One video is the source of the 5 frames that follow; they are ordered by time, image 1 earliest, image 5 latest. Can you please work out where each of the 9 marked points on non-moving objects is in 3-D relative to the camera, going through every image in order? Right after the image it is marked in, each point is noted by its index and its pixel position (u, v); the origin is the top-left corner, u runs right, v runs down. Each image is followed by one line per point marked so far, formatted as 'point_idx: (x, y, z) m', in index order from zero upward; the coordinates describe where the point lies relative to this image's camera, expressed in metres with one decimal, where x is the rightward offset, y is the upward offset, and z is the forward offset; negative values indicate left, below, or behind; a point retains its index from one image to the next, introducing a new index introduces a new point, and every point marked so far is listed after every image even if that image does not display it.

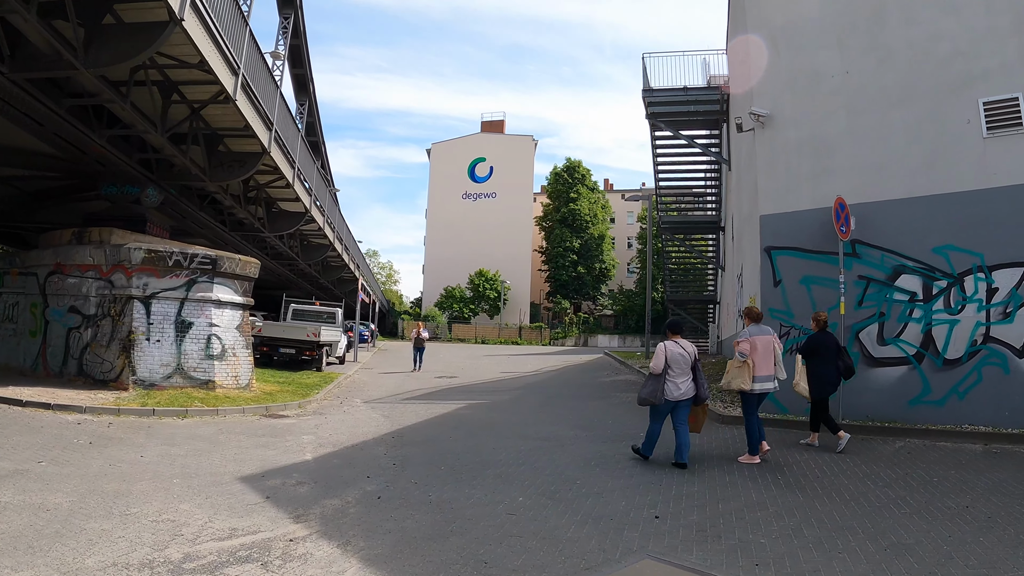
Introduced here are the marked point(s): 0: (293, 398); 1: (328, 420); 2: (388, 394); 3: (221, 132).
0: (-4.4, -2.2, +14.1) m
1: (-3.0, -2.1, +11.4) m
2: (-2.5, -2.2, +14.3) m
3: (-7.1, +3.8, +17.3) m
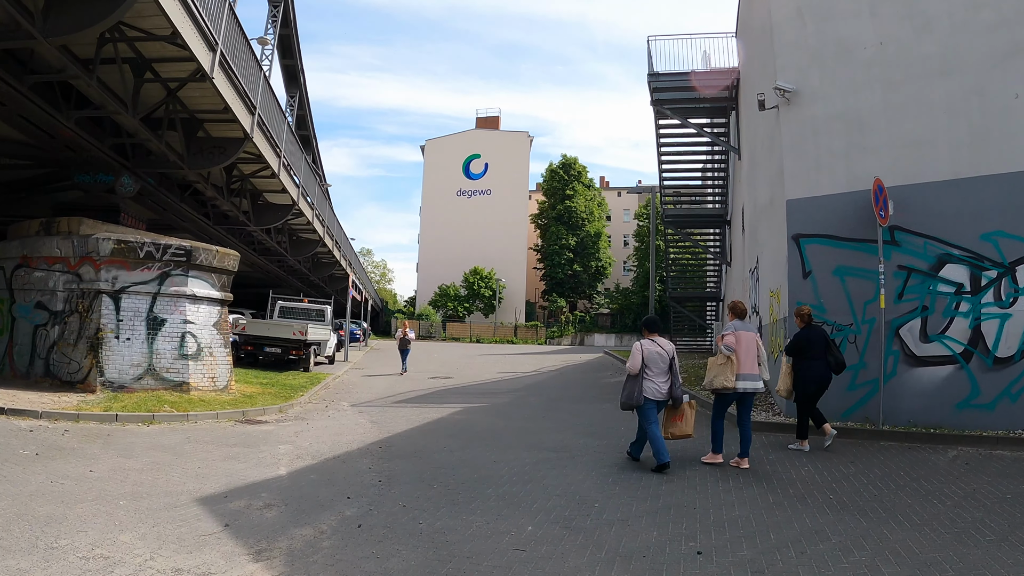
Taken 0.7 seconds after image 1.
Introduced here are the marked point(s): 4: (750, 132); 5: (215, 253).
0: (-4.4, -2.1, +13.0) m
1: (-3.0, -2.0, +10.3) m
2: (-2.5, -2.1, +13.3) m
3: (-7.2, +4.0, +16.1) m
4: (+4.6, +3.1, +13.7) m
5: (-5.9, +0.7, +13.9) m
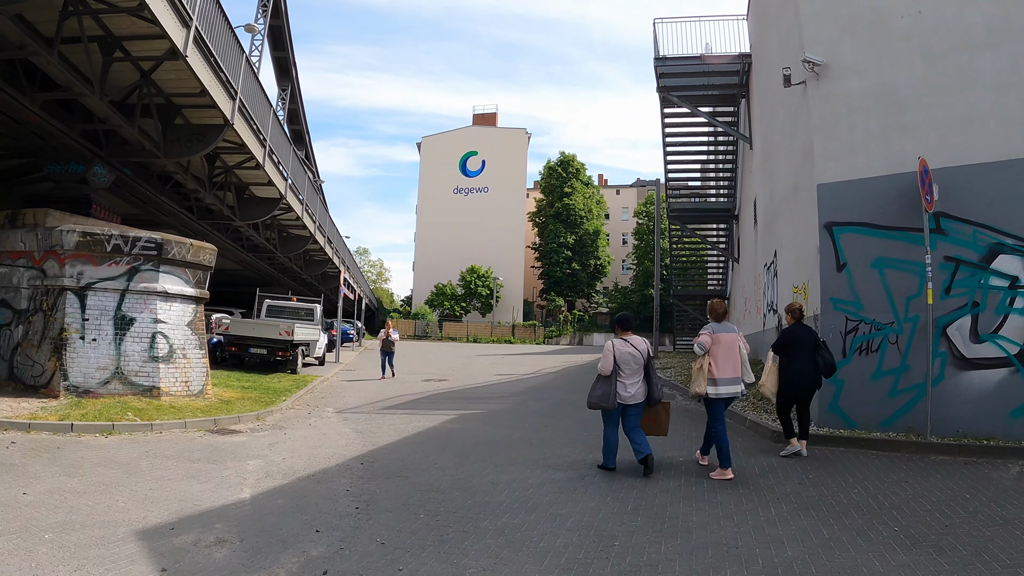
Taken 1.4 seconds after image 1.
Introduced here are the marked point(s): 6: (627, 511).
0: (-4.4, -2.0, +11.9) m
1: (-3.0, -2.0, +9.3) m
2: (-2.6, -2.0, +12.2) m
3: (-7.2, +4.0, +15.1) m
4: (+4.6, +3.2, +12.7) m
5: (-5.9, +0.8, +12.9) m
6: (+0.9, -1.7, +5.4) m
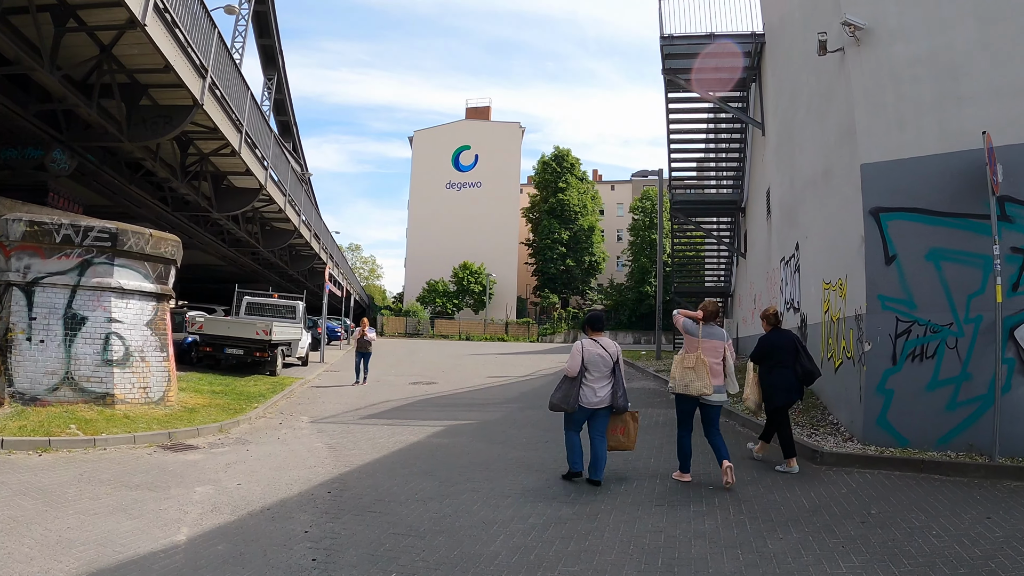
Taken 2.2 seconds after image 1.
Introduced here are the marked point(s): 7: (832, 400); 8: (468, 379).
0: (-4.5, -2.0, +10.7) m
1: (-3.0, -1.9, +8.1) m
2: (-2.6, -1.9, +11.0) m
3: (-7.3, +4.1, +13.8) m
4: (+4.5, +3.2, +11.5) m
5: (-6.0, +0.8, +11.6) m
6: (+0.9, -1.7, +4.2) m
7: (+3.8, -1.3, +8.4) m
8: (-1.0, -2.1, +16.5) m
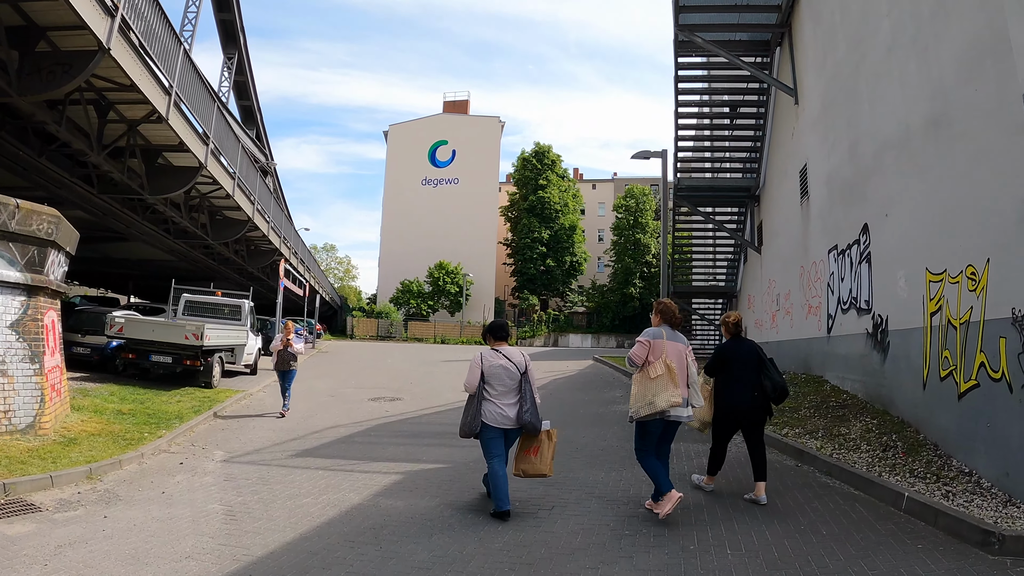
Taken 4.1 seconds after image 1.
0: (-4.6, -1.8, +8.0) m
1: (-3.1, -1.8, +5.4) m
2: (-2.8, -1.8, +8.3) m
3: (-7.5, +4.2, +11.0) m
4: (+4.4, +3.3, +9.1) m
5: (-6.1, +1.0, +8.8) m
6: (+0.9, -1.6, +1.6) m
7: (+3.7, -1.3, +5.9) m
8: (-1.4, -2.1, +13.8) m
